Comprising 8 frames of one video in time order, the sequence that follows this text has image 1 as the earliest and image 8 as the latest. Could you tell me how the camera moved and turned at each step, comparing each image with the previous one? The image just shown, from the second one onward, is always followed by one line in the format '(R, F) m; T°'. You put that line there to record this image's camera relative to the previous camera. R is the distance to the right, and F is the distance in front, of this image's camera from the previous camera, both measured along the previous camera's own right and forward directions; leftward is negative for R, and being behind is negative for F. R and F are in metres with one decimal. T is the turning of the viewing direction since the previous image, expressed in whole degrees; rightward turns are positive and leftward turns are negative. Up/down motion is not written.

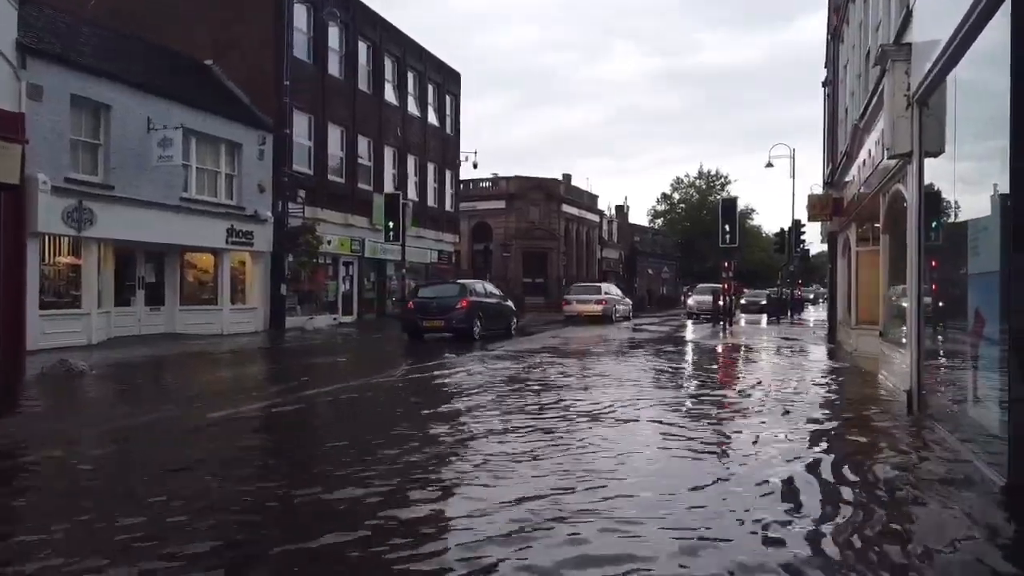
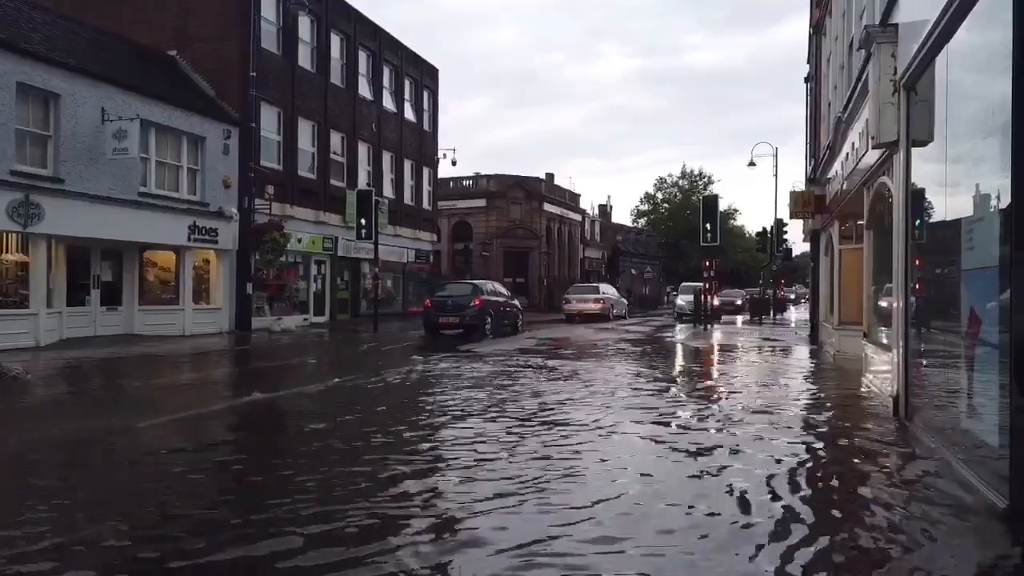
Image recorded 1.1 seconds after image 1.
(+0.2, +0.5) m; +1°
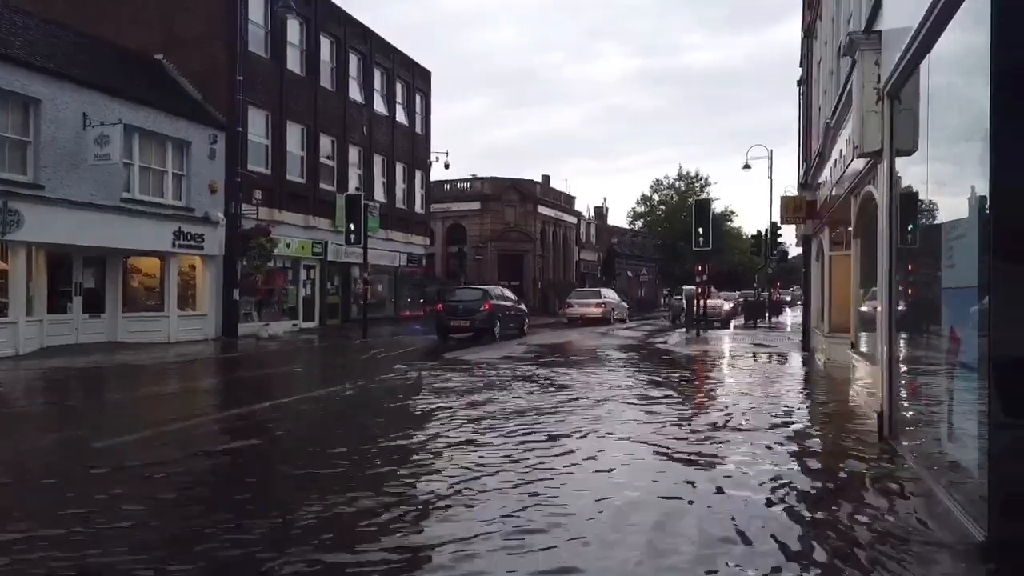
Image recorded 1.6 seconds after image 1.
(+0.2, +0.2) m; 0°
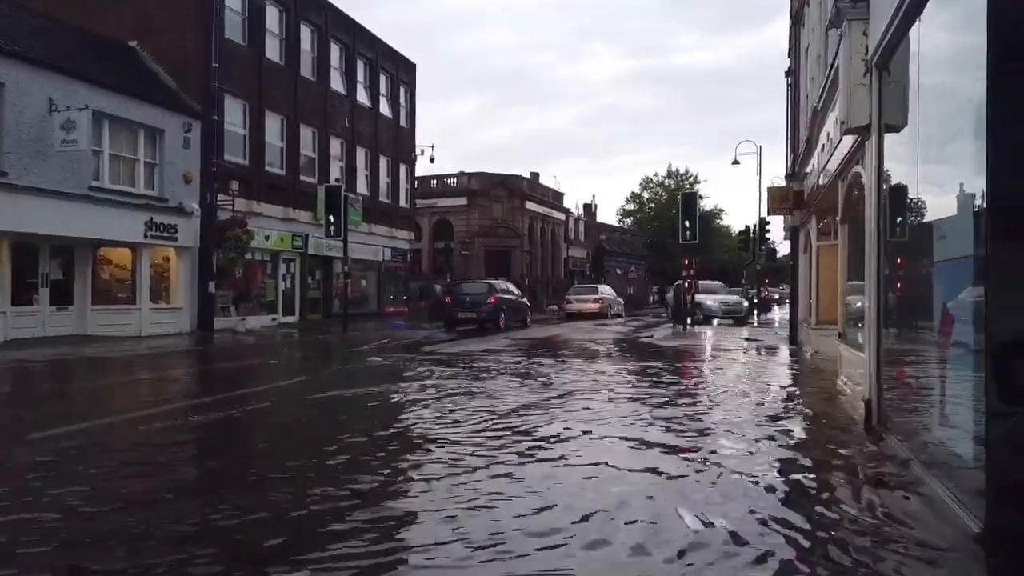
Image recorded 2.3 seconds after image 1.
(+0.2, +0.4) m; +1°
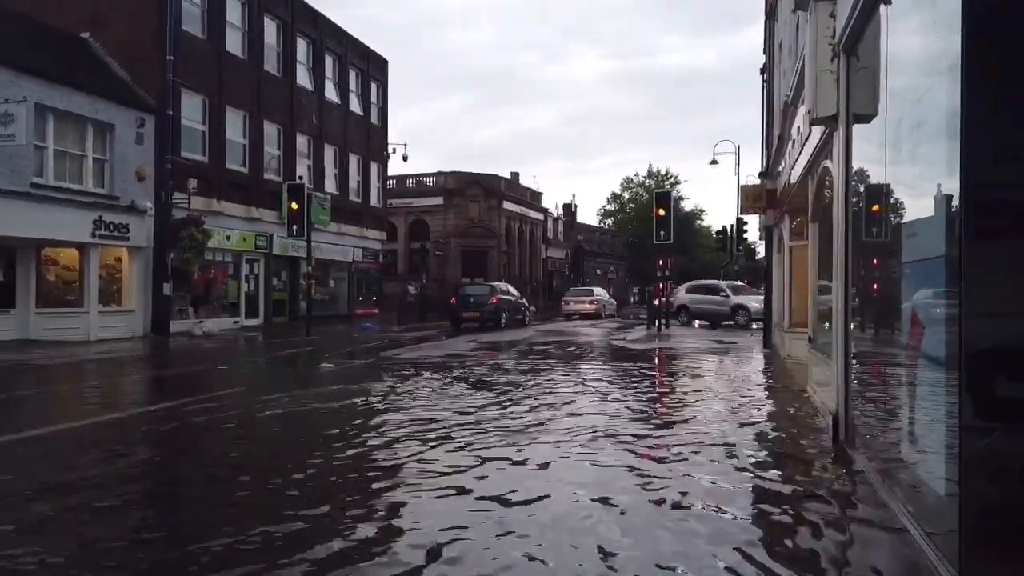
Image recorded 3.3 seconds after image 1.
(+0.3, +0.5) m; +1°
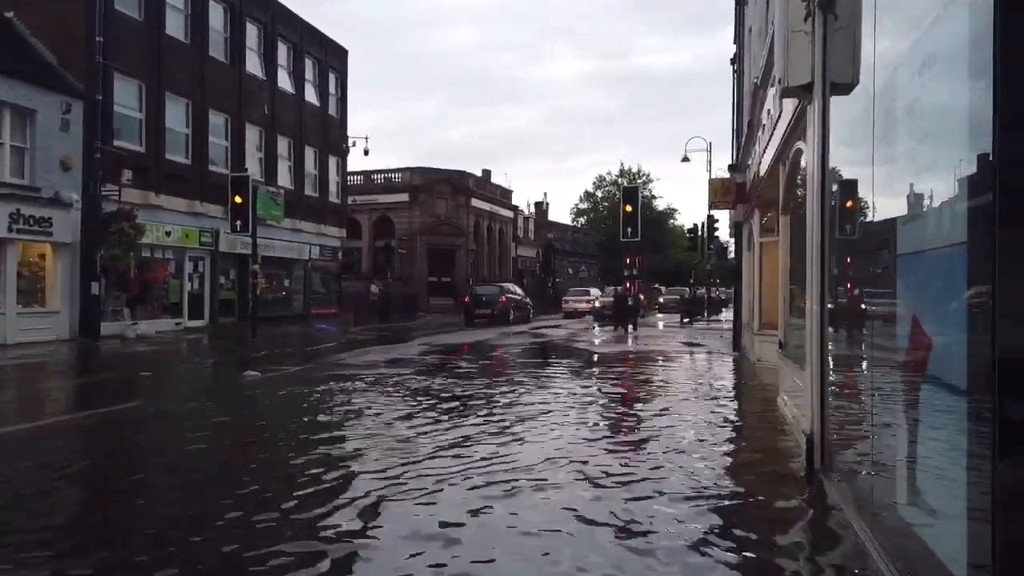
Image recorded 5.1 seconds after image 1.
(+0.3, +1.0) m; +2°
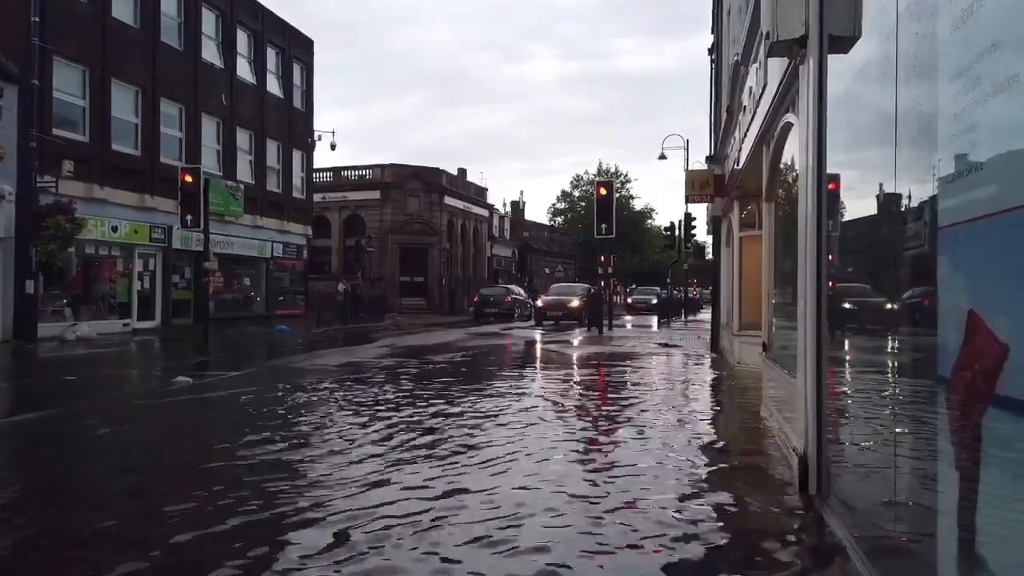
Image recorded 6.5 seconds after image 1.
(+0.2, +0.9) m; +1°
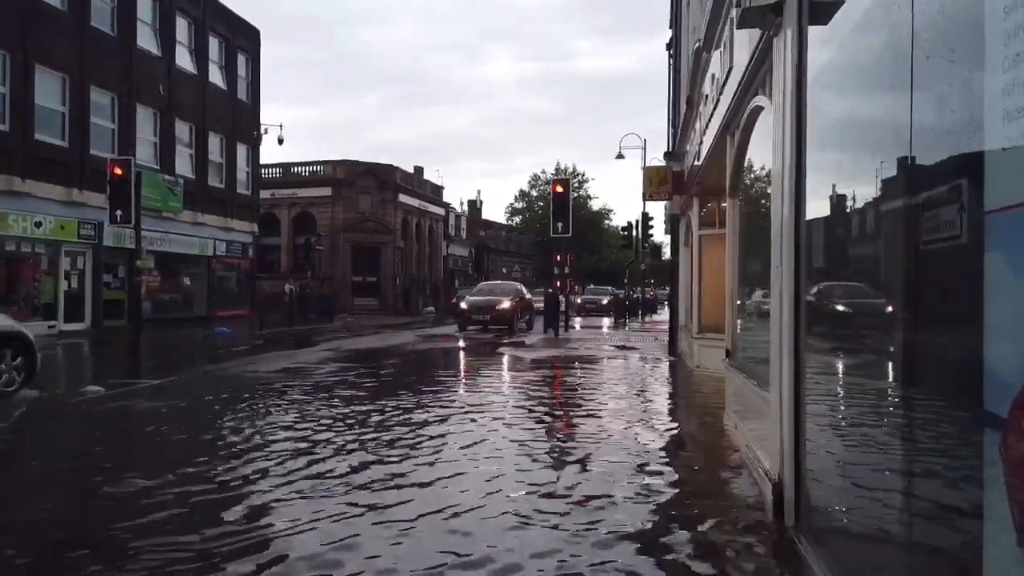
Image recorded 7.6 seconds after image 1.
(+0.1, +0.7) m; +3°
